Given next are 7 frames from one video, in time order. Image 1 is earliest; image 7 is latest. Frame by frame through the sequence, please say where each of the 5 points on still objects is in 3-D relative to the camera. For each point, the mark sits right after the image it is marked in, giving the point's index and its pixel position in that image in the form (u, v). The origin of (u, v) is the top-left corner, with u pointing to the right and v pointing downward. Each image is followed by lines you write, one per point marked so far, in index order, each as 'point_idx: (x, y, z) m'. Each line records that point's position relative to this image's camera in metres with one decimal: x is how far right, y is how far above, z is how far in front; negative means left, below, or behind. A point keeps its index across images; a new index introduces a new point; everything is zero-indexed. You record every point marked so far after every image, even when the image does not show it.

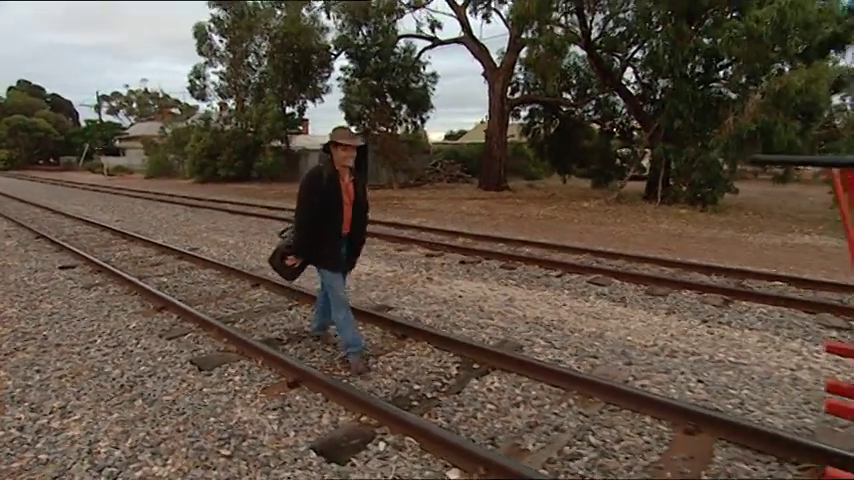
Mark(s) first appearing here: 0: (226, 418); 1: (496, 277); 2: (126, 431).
0: (-1.4, -1.2, +3.4) m
1: (+1.0, -0.5, +7.4) m
2: (-2.0, -1.2, +3.3) m
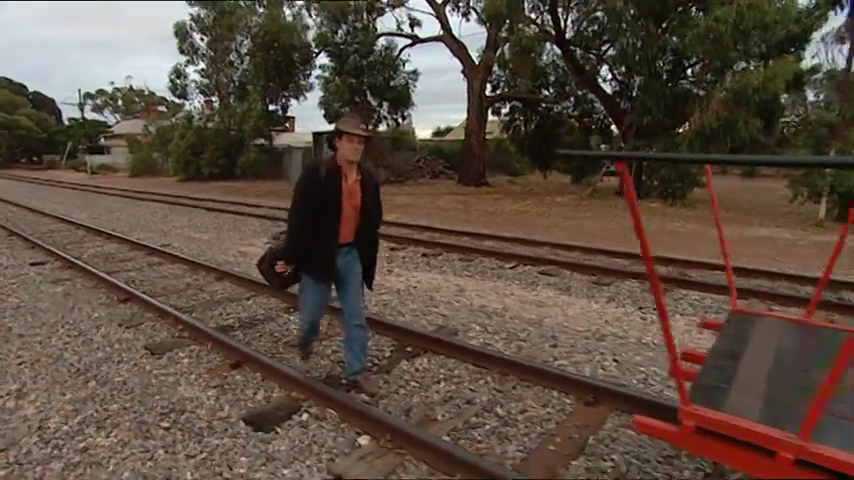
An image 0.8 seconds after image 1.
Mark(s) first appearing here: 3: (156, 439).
0: (-1.9, -1.1, +3.7) m
1: (+0.4, -0.4, +7.7) m
2: (-2.5, -1.2, +3.6) m
3: (-1.7, -1.3, +3.2) m
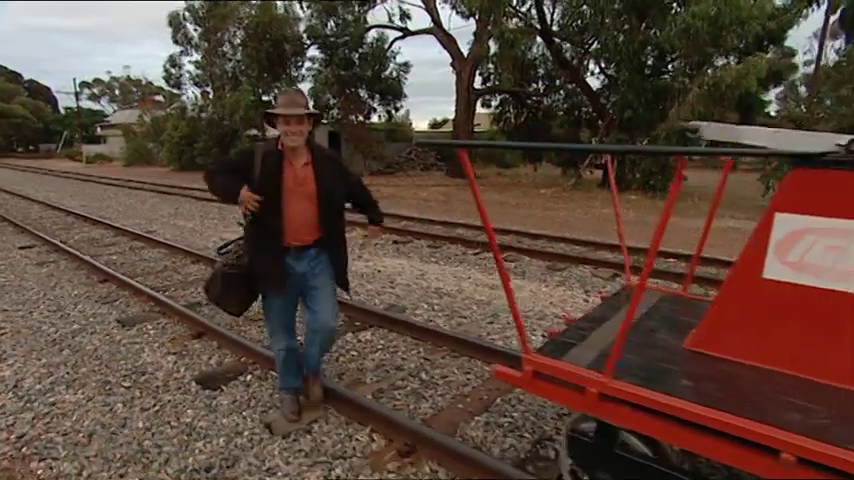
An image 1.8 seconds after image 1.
0: (-2.4, -1.0, +4.2) m
1: (-0.1, -0.2, +8.1) m
2: (-3.0, -1.0, +4.0) m
3: (-2.2, -1.1, +3.6) m
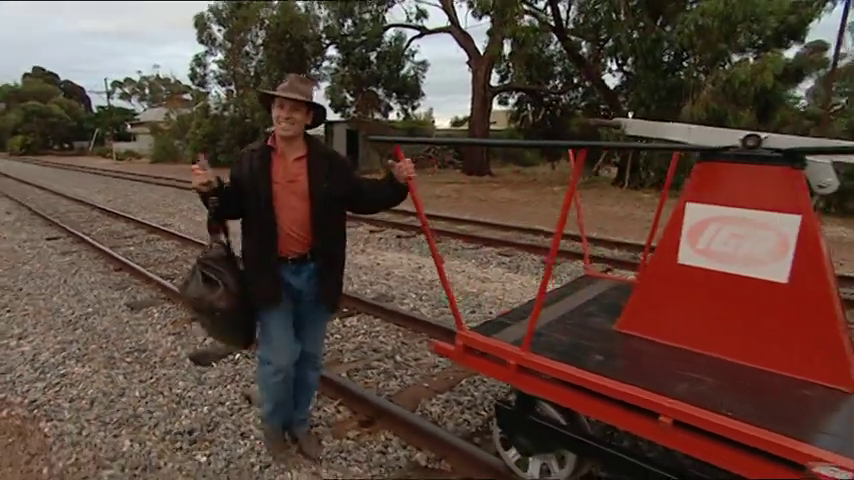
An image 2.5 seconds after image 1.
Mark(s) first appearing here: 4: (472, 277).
0: (-2.6, -0.9, +4.6) m
1: (-0.1, -0.1, +8.4) m
2: (-3.2, -1.0, +4.5) m
3: (-2.4, -1.0, +4.0) m
4: (+0.6, -0.5, +6.9) m
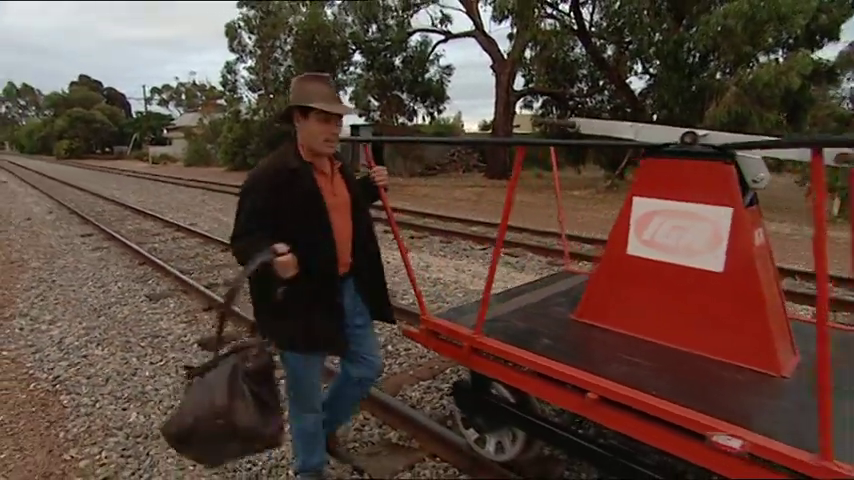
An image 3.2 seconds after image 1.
0: (-2.7, -0.8, +4.9) m
1: (+0.1, -0.1, +8.6) m
2: (-3.3, -0.9, +4.9) m
3: (-2.5, -1.0, +4.4) m
4: (+0.7, -0.5, +7.1) m
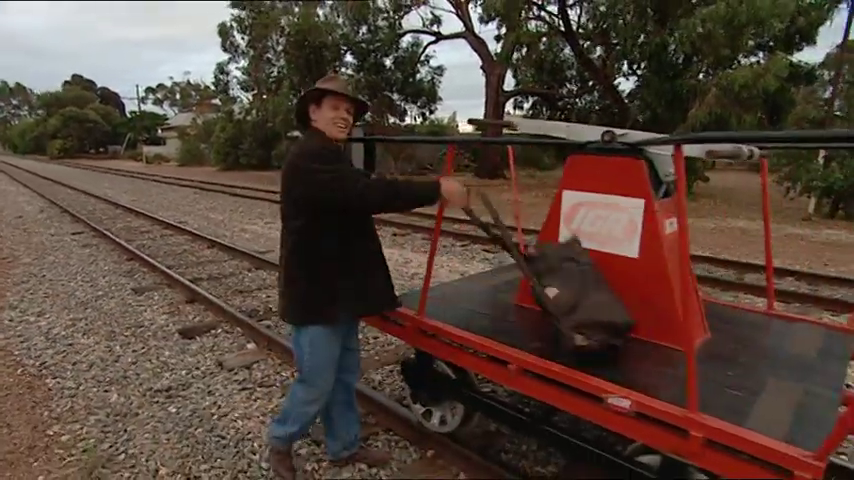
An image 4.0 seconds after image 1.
0: (-3.0, -0.8, +5.2) m
1: (-0.3, -0.1, +8.9) m
2: (-3.6, -0.8, +5.1) m
3: (-2.8, -0.9, +4.6) m
4: (+0.4, -0.5, +7.4) m
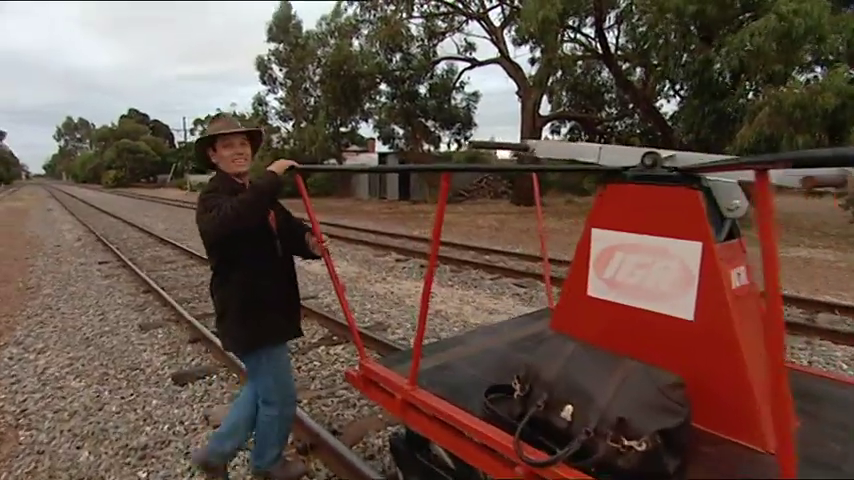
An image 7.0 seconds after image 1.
0: (-2.8, -1.1, +4.8) m
1: (+0.2, -0.6, +8.4) m
2: (-3.4, -1.2, +4.8) m
3: (-2.7, -1.2, +4.3) m
4: (+0.7, -0.9, +6.8) m
